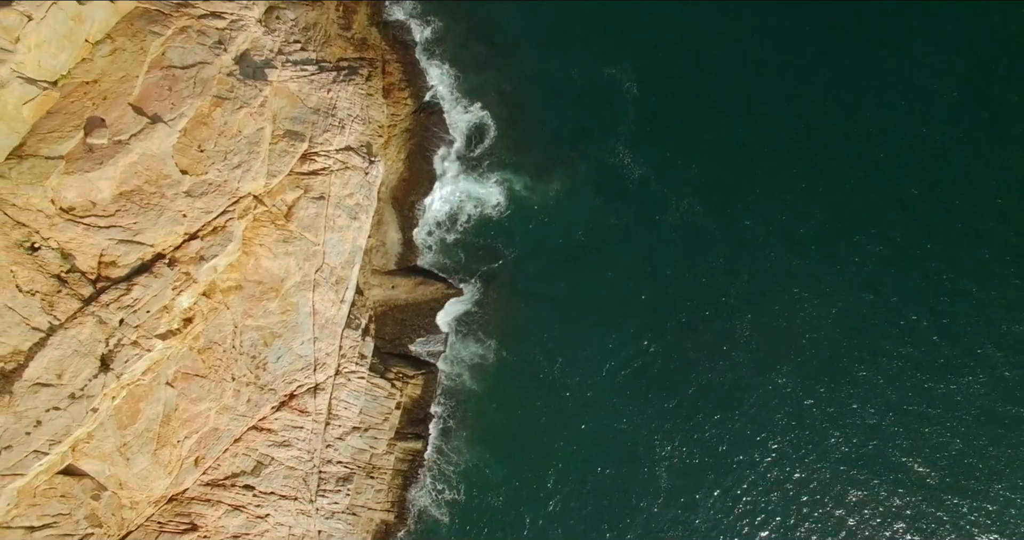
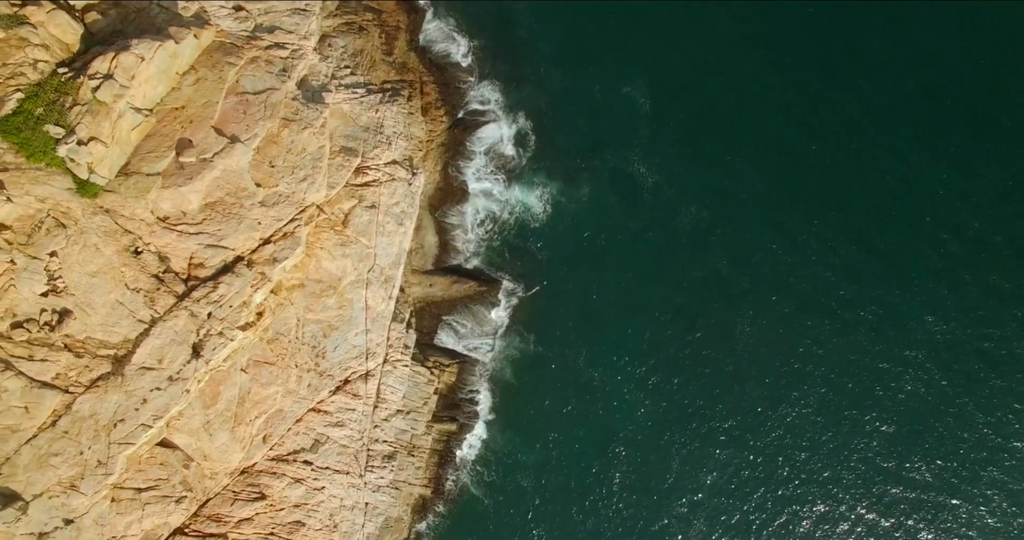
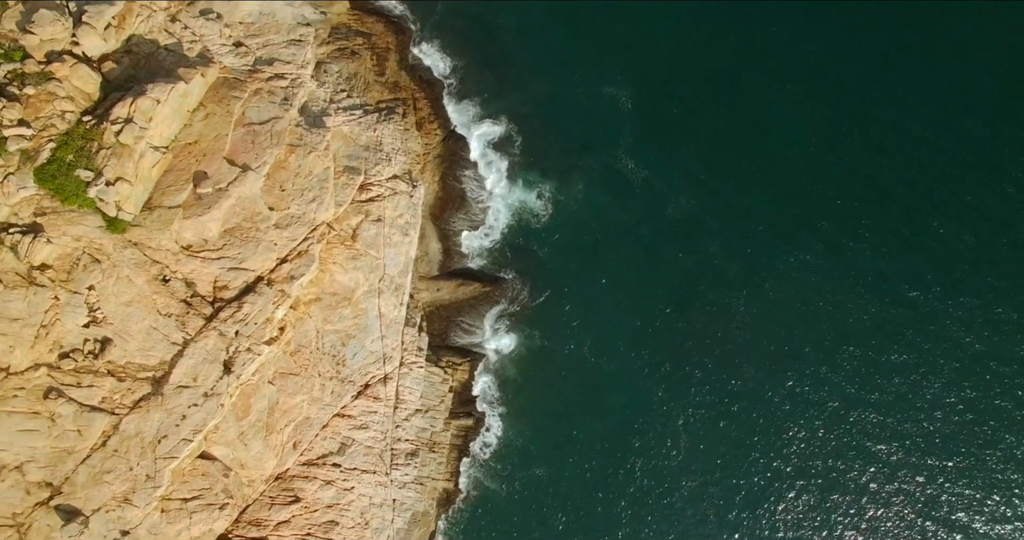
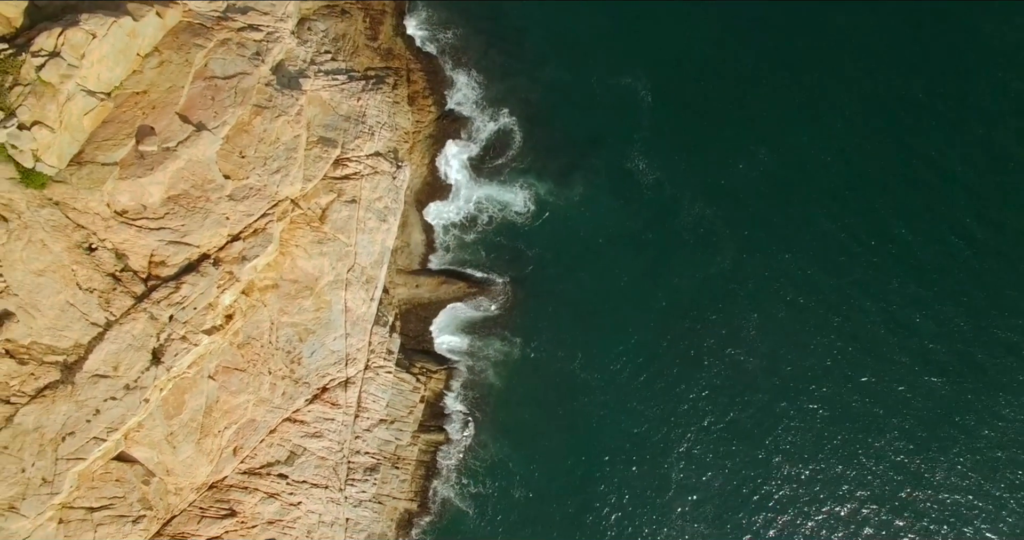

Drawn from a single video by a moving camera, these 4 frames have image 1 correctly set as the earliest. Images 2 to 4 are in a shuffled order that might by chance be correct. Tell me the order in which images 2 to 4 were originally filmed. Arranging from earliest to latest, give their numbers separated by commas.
4, 2, 3
